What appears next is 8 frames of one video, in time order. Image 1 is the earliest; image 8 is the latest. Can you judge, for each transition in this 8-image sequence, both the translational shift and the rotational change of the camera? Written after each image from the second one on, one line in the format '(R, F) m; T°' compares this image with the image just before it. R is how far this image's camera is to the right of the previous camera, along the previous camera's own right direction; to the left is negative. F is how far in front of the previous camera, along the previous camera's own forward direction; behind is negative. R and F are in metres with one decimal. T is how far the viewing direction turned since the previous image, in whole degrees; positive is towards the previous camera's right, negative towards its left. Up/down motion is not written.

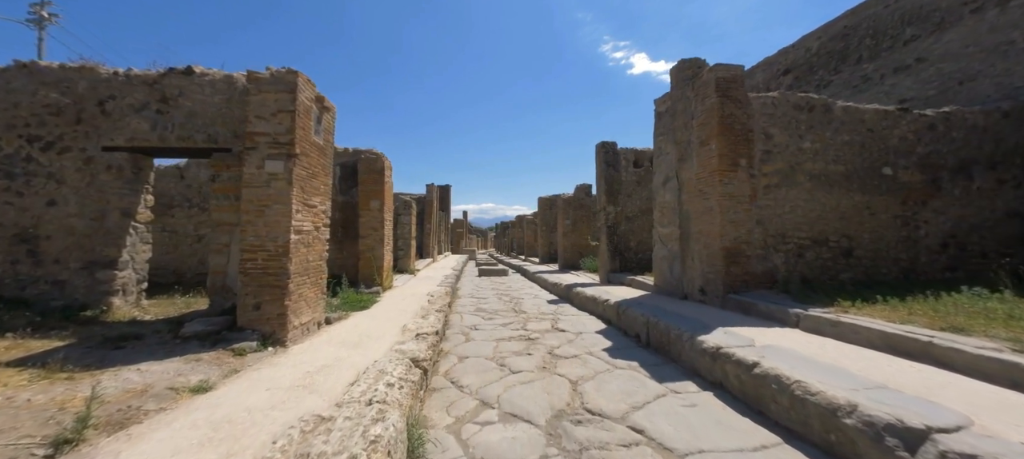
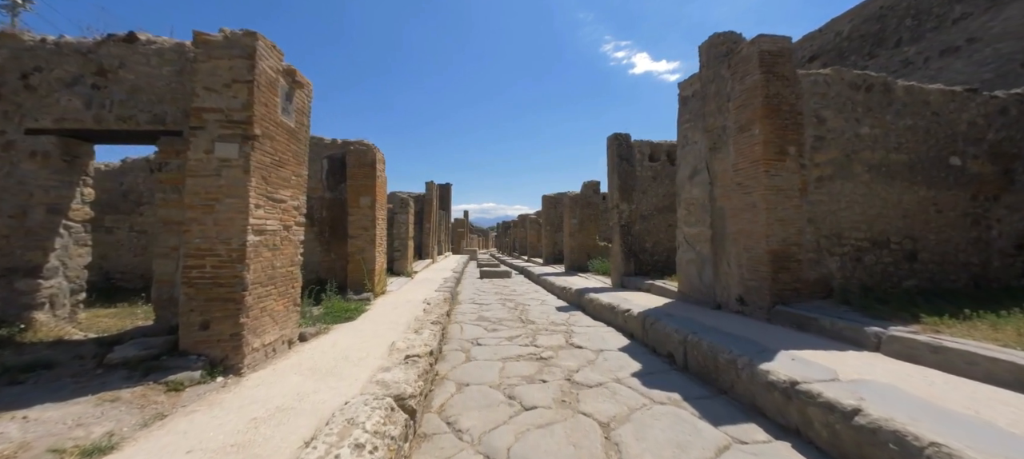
(-0.1, +0.8) m; 0°
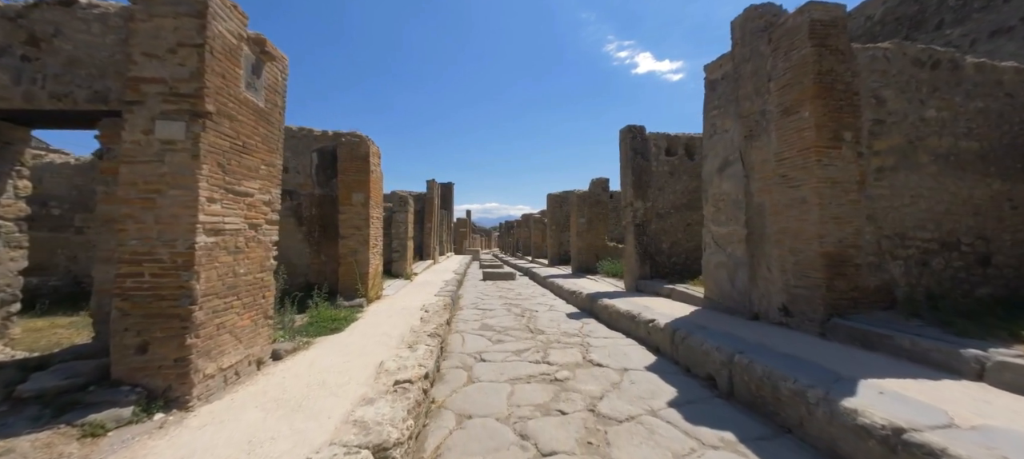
(-0.1, +0.6) m; 0°
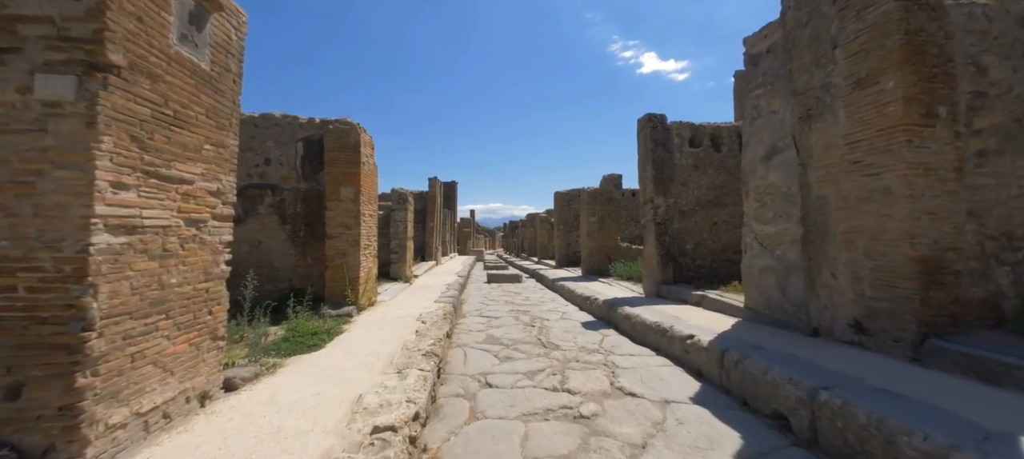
(-0.1, +0.7) m; -1°
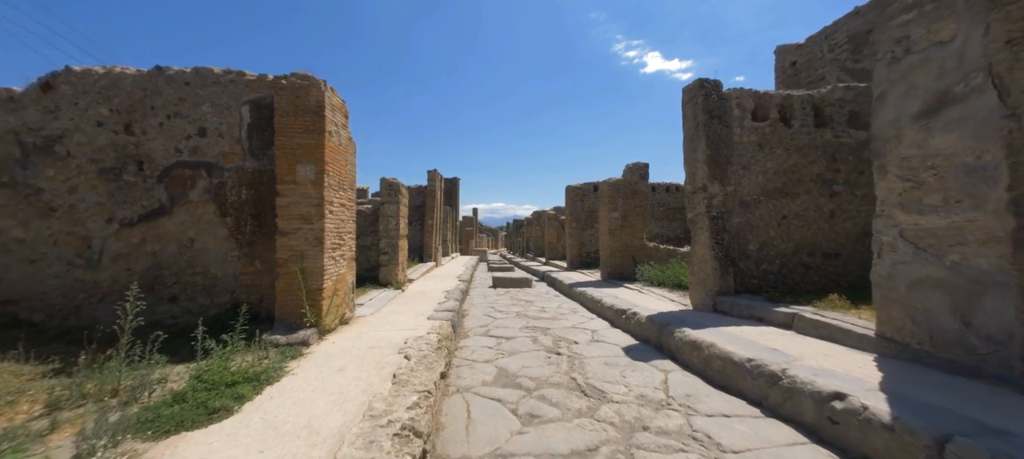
(-0.2, +1.5) m; 0°
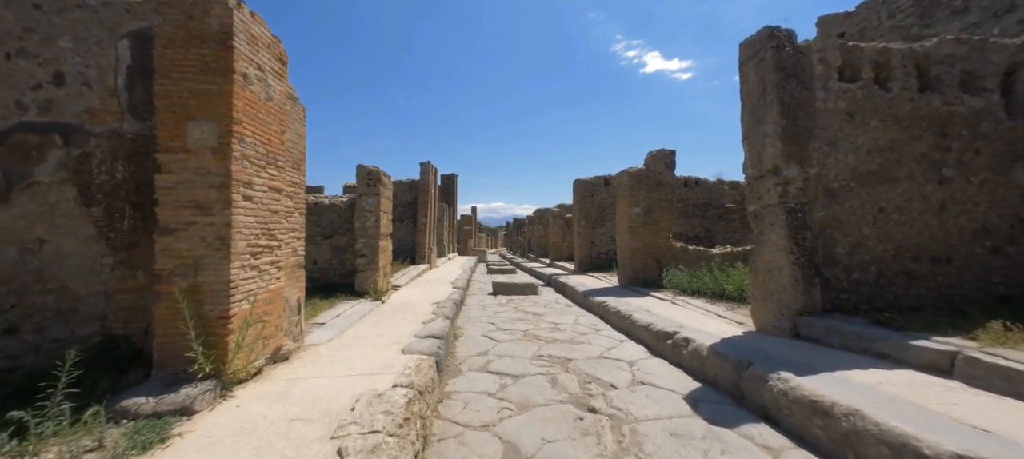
(-0.1, +1.4) m; 0°
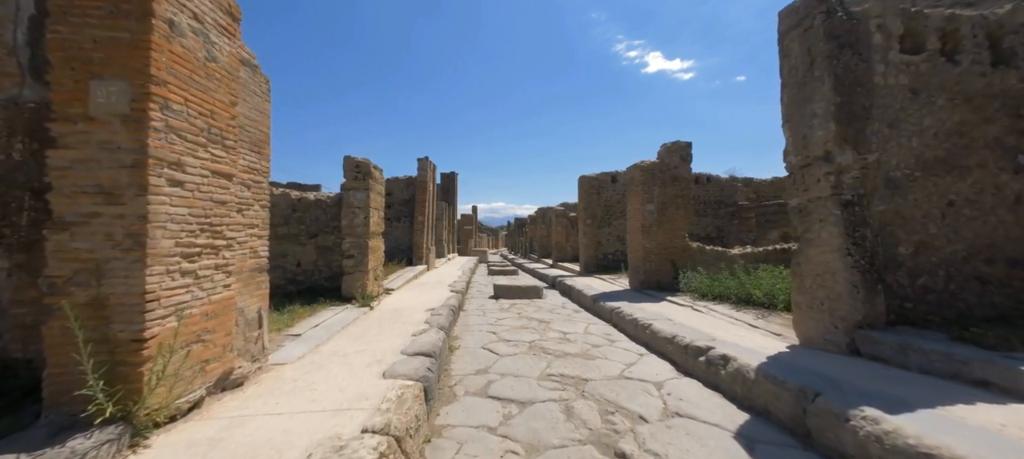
(0.0, +0.6) m; 0°
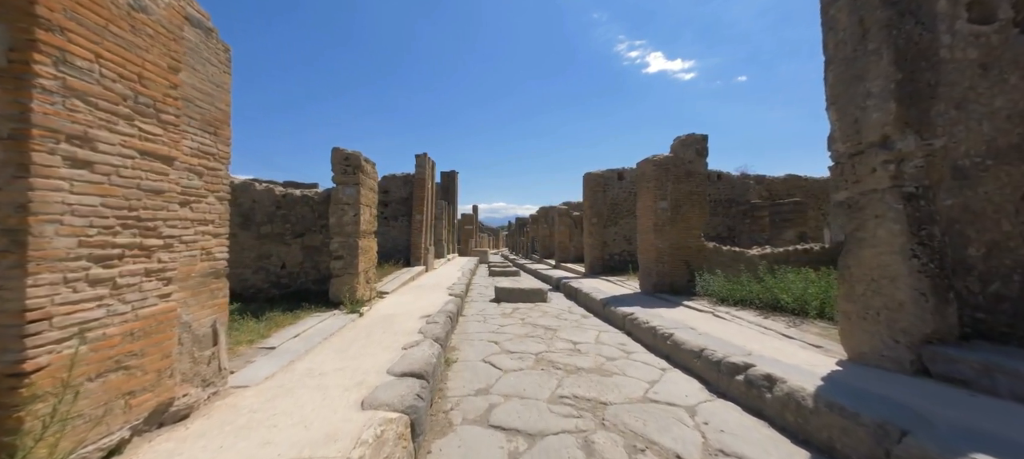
(0.0, +0.5) m; 0°
